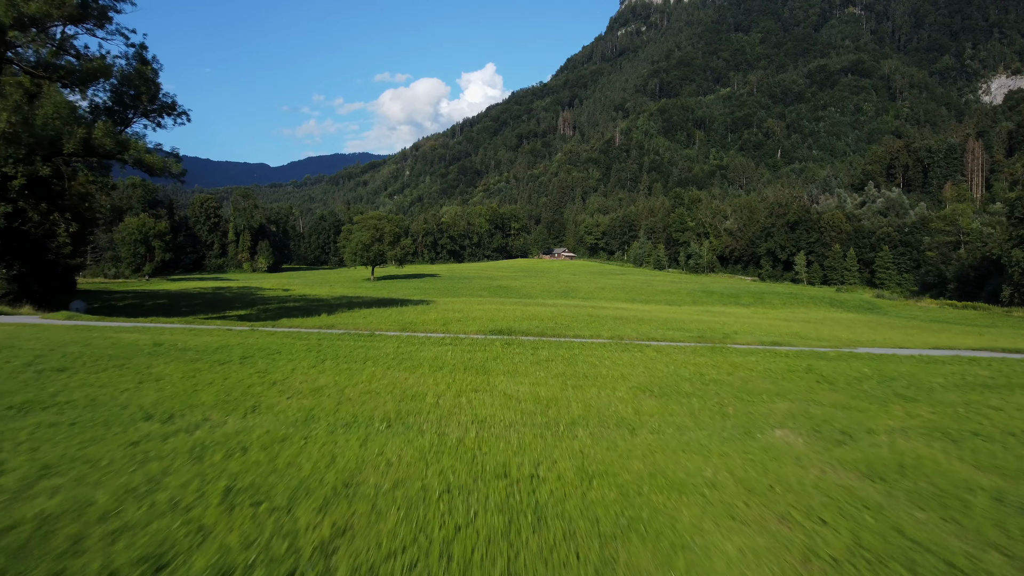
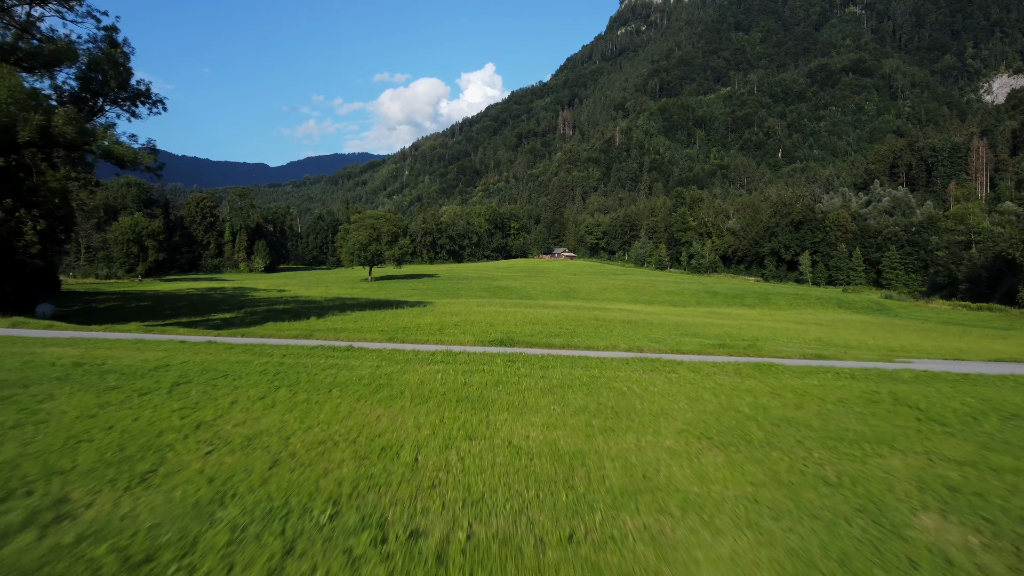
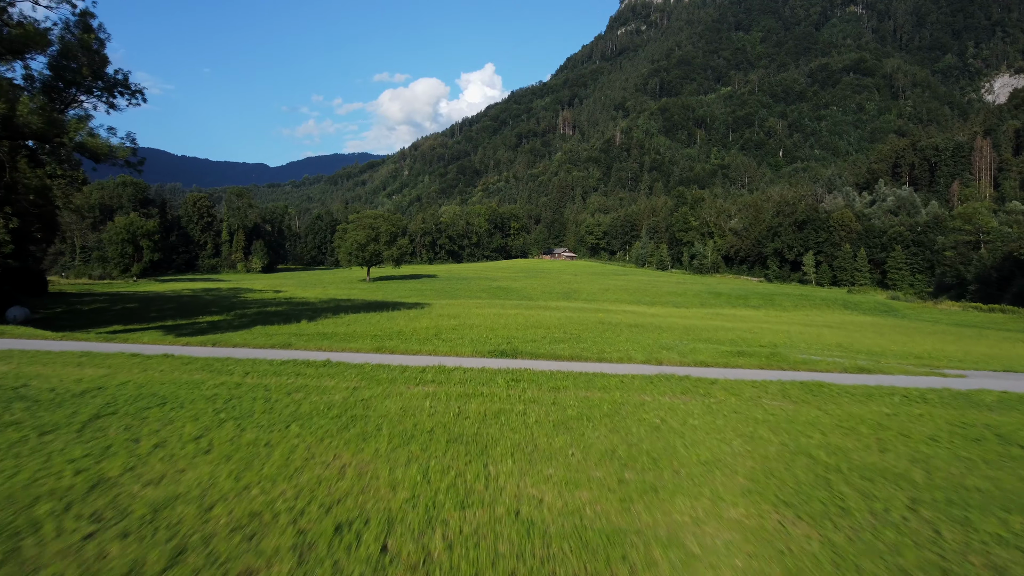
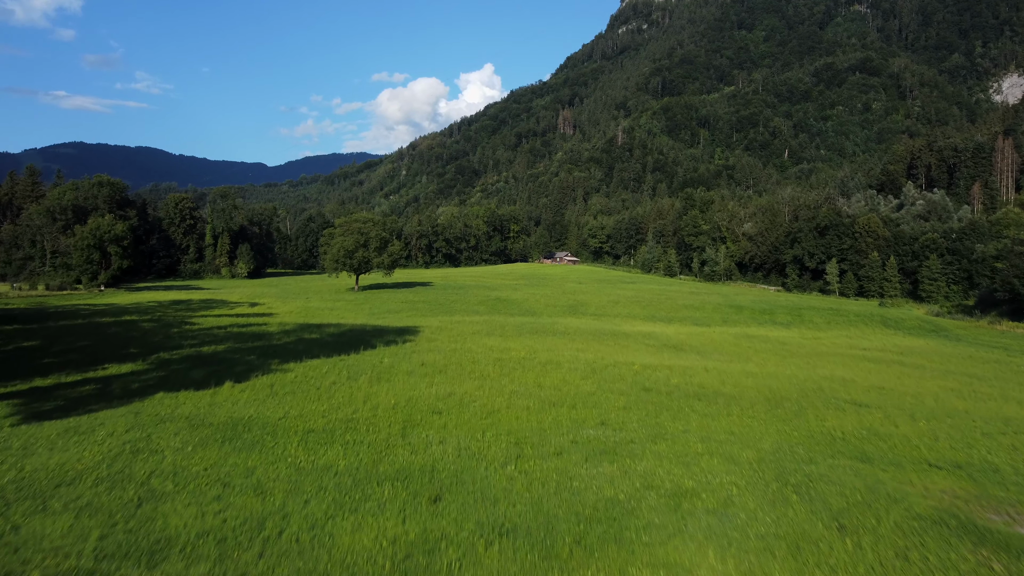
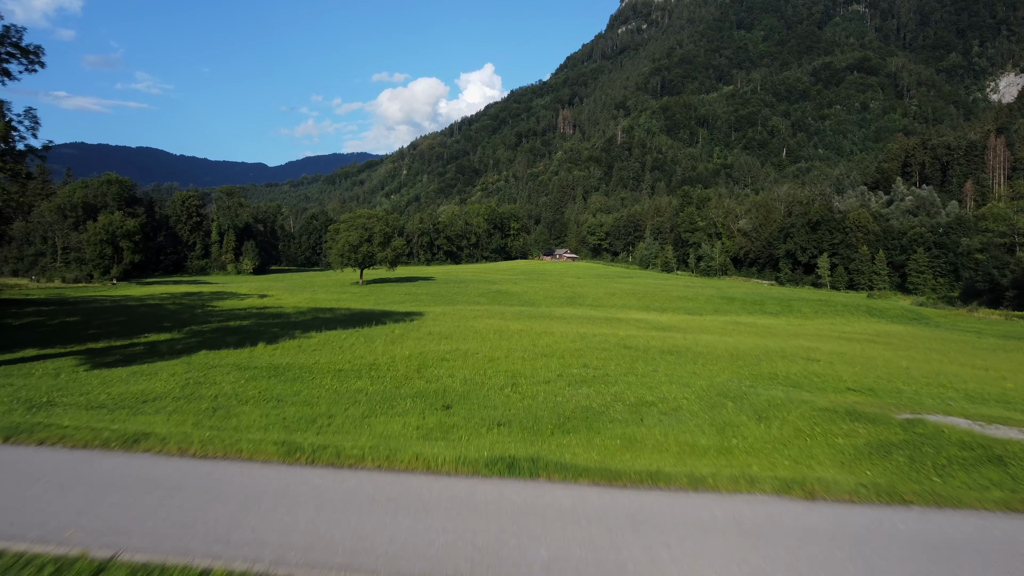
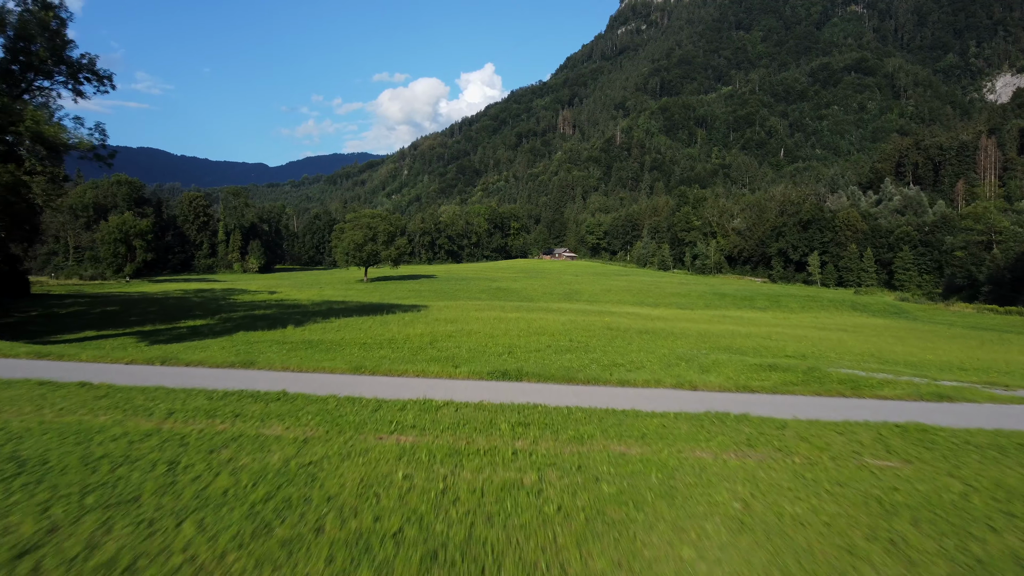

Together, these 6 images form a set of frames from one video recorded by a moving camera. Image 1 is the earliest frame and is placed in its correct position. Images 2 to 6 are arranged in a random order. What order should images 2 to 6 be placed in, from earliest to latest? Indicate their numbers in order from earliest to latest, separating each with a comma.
2, 3, 6, 5, 4
